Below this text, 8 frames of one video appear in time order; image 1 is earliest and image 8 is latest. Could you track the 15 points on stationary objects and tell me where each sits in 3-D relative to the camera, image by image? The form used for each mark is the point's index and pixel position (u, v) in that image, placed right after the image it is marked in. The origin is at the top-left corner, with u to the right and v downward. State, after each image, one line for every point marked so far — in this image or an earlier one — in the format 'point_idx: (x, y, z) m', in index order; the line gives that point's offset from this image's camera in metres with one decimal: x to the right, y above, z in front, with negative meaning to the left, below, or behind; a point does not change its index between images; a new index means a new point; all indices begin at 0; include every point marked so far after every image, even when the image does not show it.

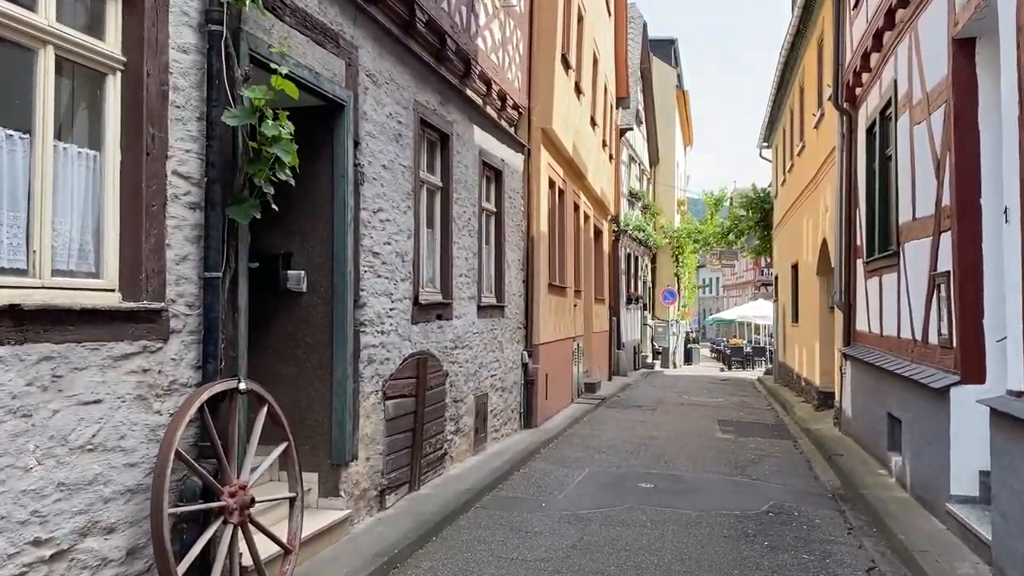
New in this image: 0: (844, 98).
0: (+4.4, +2.5, +11.7) m
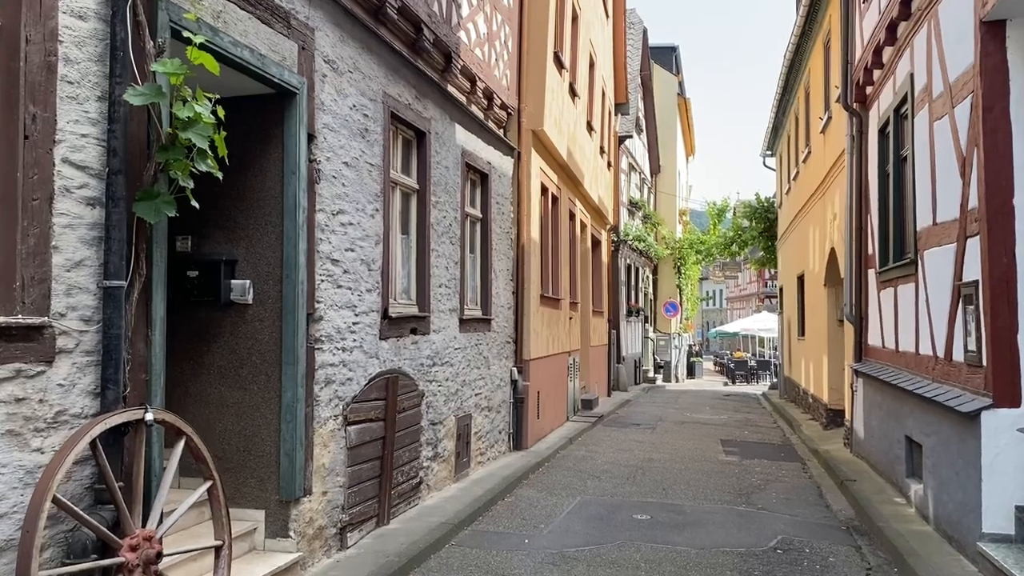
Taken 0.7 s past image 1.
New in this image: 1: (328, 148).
0: (+4.3, +2.4, +11.0) m
1: (-1.2, +0.9, +5.7) m
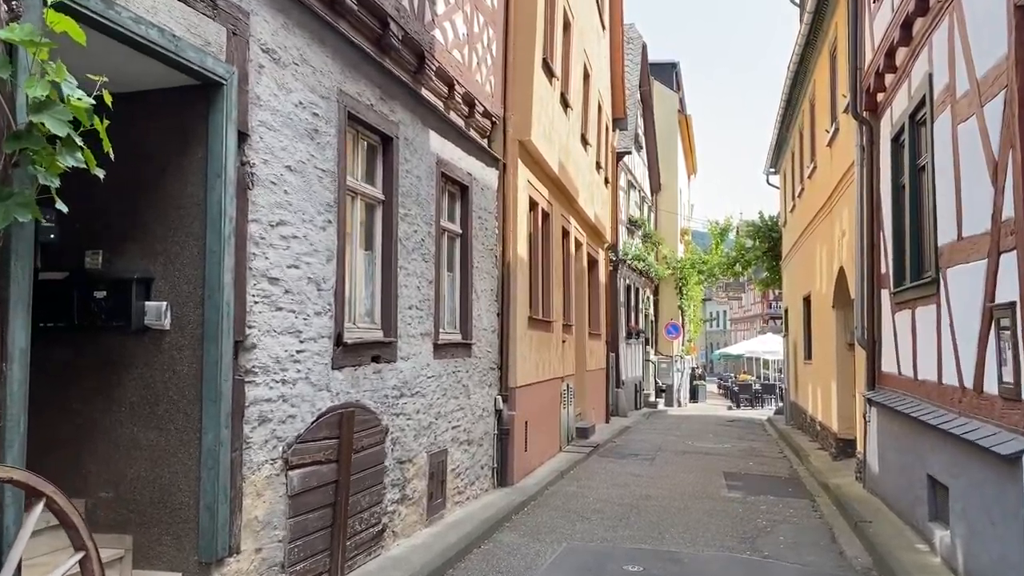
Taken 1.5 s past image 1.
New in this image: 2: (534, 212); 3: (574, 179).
0: (+4.1, +2.1, +10.2) m
1: (-1.4, +0.8, +4.9) m
2: (+0.3, +1.0, +11.4) m
3: (+1.0, +1.7, +13.7) m
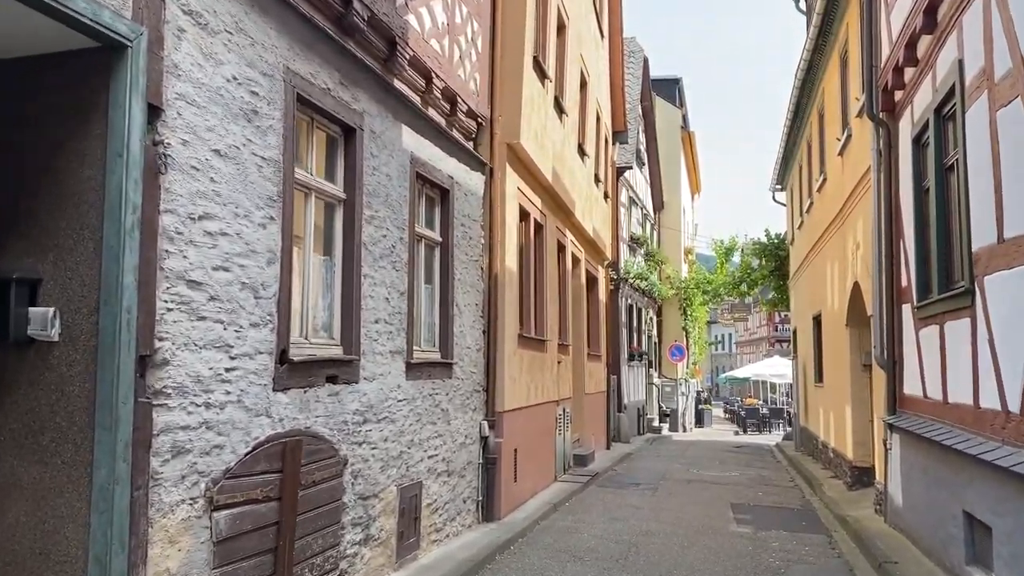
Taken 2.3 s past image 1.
0: (+4.0, +2.0, +9.5) m
1: (-1.5, +0.8, +4.1) m
2: (+0.2, +0.8, +10.6) m
3: (+0.9, +1.4, +13.0) m
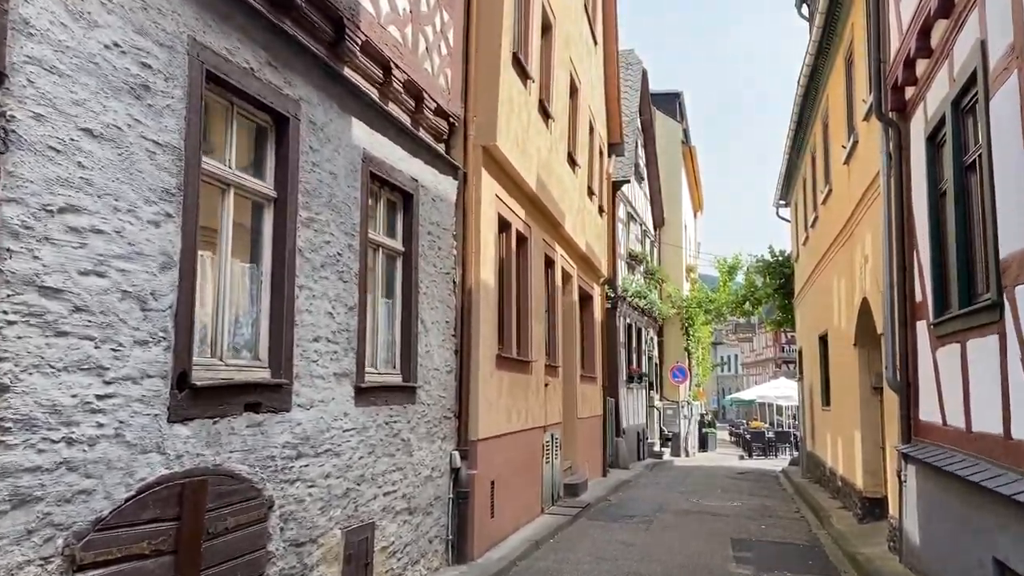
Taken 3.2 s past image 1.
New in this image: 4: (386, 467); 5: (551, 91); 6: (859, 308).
0: (+3.7, +1.8, +8.7) m
1: (-1.8, +0.7, +3.4) m
2: (-0.1, +0.6, +9.8) m
3: (+0.6, +1.2, +12.2) m
4: (-0.9, -1.3, +6.5) m
5: (+0.5, +2.6, +11.5) m
6: (+4.3, -0.3, +11.0) m
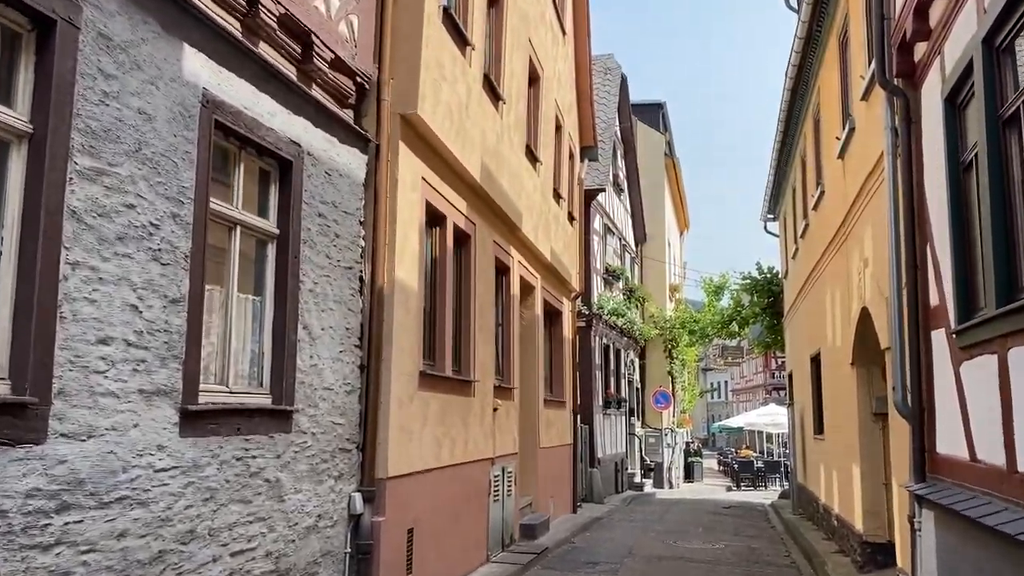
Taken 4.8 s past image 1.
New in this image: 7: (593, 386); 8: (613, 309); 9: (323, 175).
0: (+3.1, +1.8, +7.2) m
1: (-2.4, +0.9, +1.8) m
2: (-0.7, +0.6, +8.2) m
3: (0.0, +1.1, +10.6) m
4: (-1.5, -1.3, +4.9) m
5: (-0.1, +2.5, +10.0) m
6: (+3.7, -0.4, +9.4) m
7: (+1.7, -2.1, +18.7) m
8: (+2.4, -0.5, +20.1) m
9: (-1.3, +0.8, +6.0) m
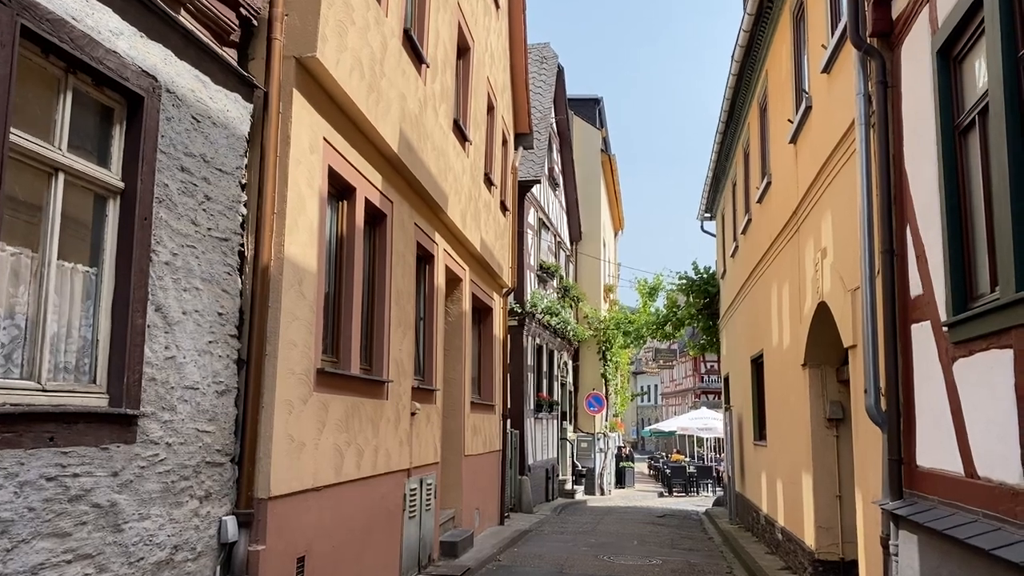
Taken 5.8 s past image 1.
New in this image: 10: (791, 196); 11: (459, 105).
0: (+2.6, +1.9, +6.3) m
1: (-2.5, +1.1, +0.5) m
2: (-1.3, +0.7, +7.1) m
3: (-0.8, +1.2, +9.5) m
4: (-1.9, -1.1, +3.6) m
5: (-0.9, +2.6, +8.9) m
6: (+2.9, -0.3, +8.6) m
7: (+0.3, -2.1, +17.7) m
8: (+0.8, -0.4, +19.1) m
9: (-1.8, +0.9, +4.8) m
10: (+3.2, +1.1, +10.0) m
11: (-0.6, +2.3, +11.0) m
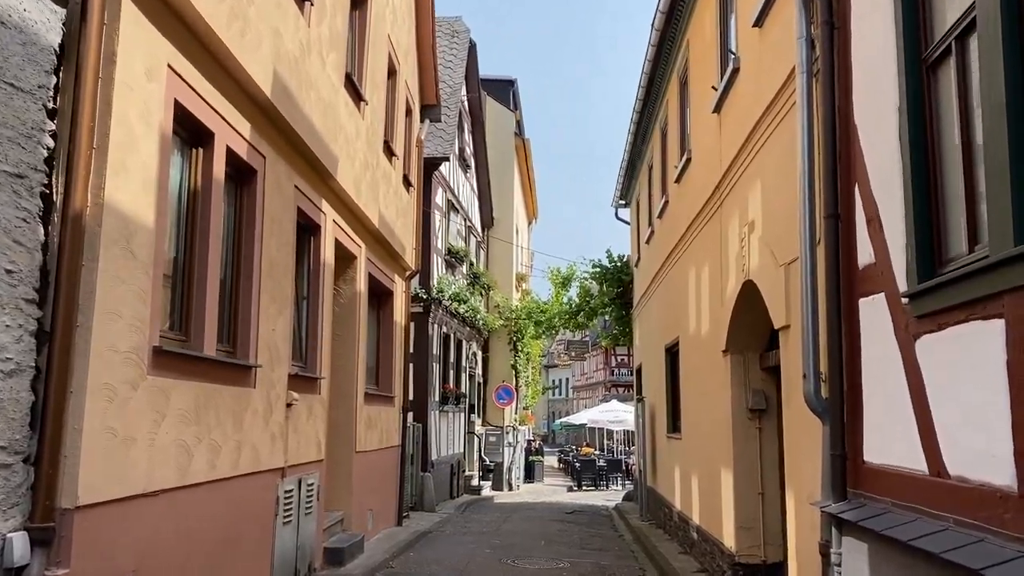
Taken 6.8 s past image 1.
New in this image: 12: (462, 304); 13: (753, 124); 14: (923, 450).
0: (+1.9, +2.1, +5.5) m
1: (-2.6, +1.3, -0.7) m
2: (-2.1, +0.9, +5.9) m
3: (-1.8, +1.4, +8.4) m
4: (-2.4, -0.9, +2.5) m
5: (-1.8, +2.9, +7.8) m
6: (+2.0, -0.1, +7.9) m
7: (-1.6, -1.8, +16.7) m
8: (-1.2, -0.1, +18.1) m
9: (-2.3, +1.1, +3.7) m
10: (+2.2, +1.3, +9.3) m
11: (-1.7, +2.6, +9.9) m
12: (-1.1, -0.3, +18.7) m
13: (+2.0, +1.4, +7.2) m
14: (+1.9, -0.7, +4.0) m
